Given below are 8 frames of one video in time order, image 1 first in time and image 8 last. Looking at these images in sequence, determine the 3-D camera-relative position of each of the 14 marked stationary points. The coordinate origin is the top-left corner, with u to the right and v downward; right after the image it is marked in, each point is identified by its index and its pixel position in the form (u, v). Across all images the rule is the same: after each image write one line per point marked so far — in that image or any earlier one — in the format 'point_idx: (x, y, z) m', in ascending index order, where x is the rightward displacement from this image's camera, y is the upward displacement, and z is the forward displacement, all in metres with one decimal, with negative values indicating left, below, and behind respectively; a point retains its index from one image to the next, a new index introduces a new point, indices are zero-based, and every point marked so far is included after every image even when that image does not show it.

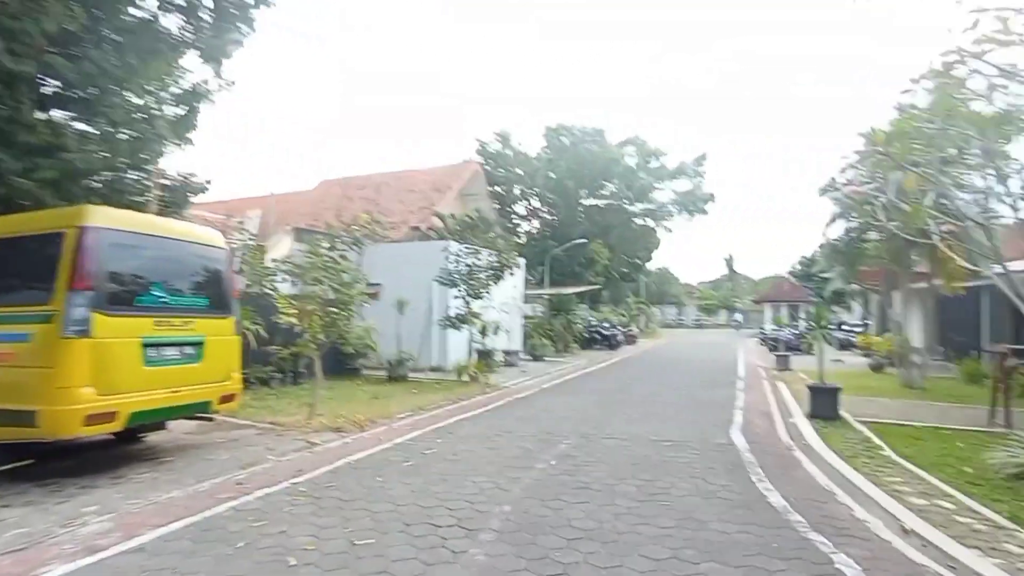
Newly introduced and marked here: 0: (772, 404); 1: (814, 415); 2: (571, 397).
0: (+5.1, -2.5, +10.6) m
1: (+5.9, -2.5, +9.6) m
2: (+1.3, -2.5, +12.1) m
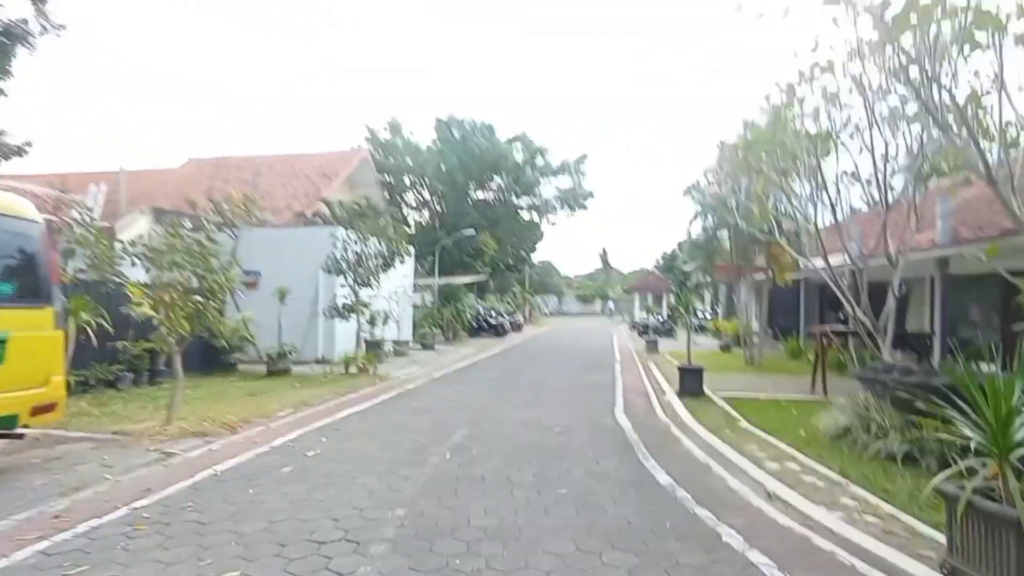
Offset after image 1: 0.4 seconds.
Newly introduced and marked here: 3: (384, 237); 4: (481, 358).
0: (+2.9, -2.3, +11.8) m
1: (+3.9, -2.3, +11.0) m
2: (-1.1, -2.3, +12.3) m
3: (-3.3, +1.3, +13.8) m
4: (-0.9, -2.5, +19.0) m
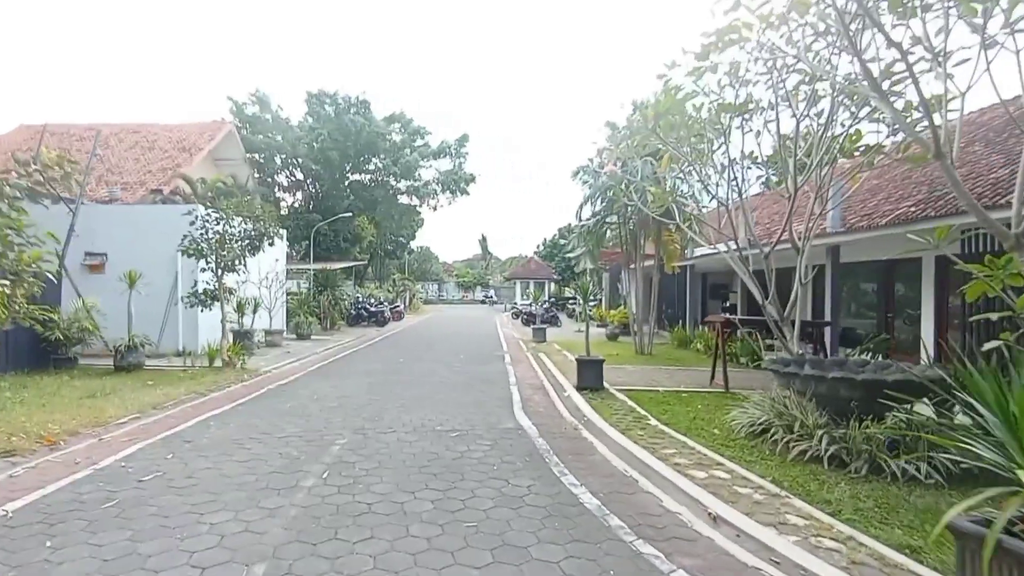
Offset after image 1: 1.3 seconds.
0: (+0.4, -2.1, +12.2) m
1: (+1.5, -2.1, +11.7) m
2: (-3.6, -2.0, +11.8) m
3: (-6.1, +1.7, +12.6) m
4: (-5.0, -2.1, +18.4) m
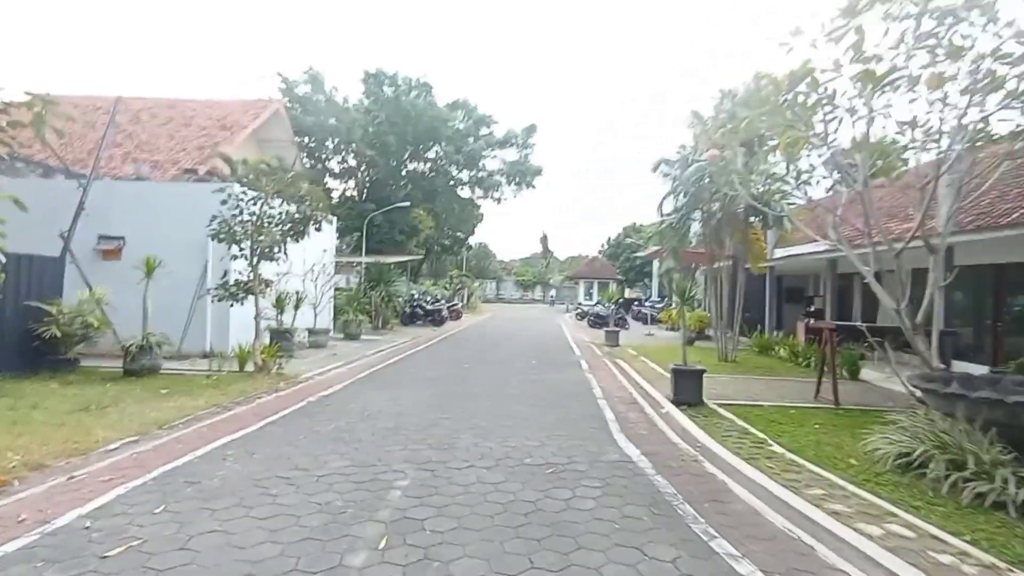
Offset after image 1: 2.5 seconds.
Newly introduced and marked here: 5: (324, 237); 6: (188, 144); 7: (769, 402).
0: (+1.9, -2.0, +10.3) m
1: (+3.0, -2.0, +9.7) m
2: (-2.2, -1.9, +10.3) m
3: (-4.5, +1.8, +11.3) m
4: (-3.0, -2.0, +16.9) m
5: (-6.4, +1.8, +18.3) m
6: (-9.3, +4.1, +15.7) m
7: (+4.9, -2.2, +10.5) m
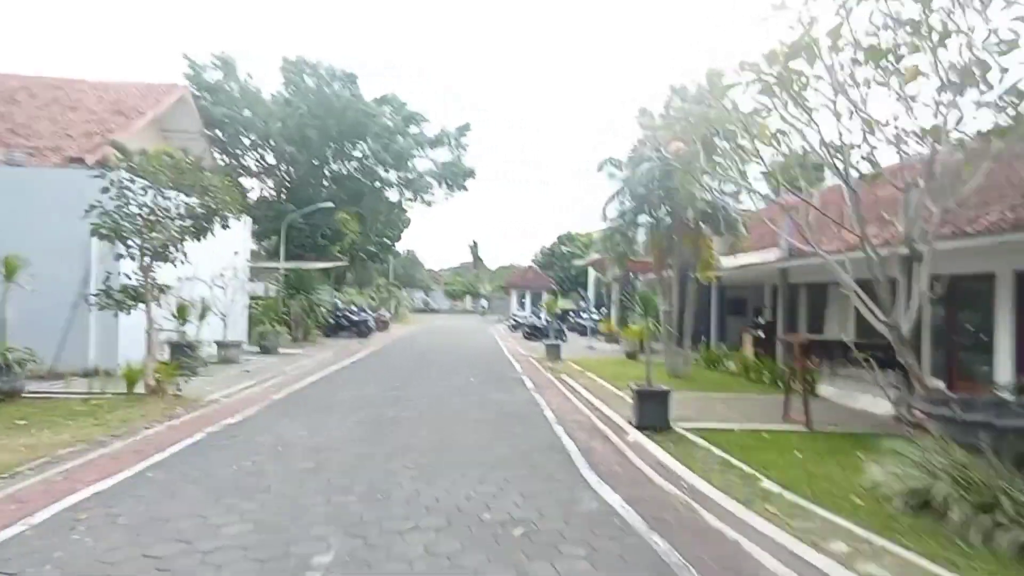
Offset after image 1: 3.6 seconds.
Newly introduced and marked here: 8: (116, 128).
0: (+1.0, -2.2, +9.2) m
1: (+2.1, -2.2, +8.7) m
2: (-3.0, -2.0, +8.7) m
3: (-5.4, +1.7, +9.5) m
4: (-4.7, -2.2, +15.2) m
5: (-8.2, +1.5, +16.3) m
6: (-10.7, +3.9, +13.4) m
7: (+4.0, -2.5, +9.8) m
8: (-9.7, +4.0, +13.5) m
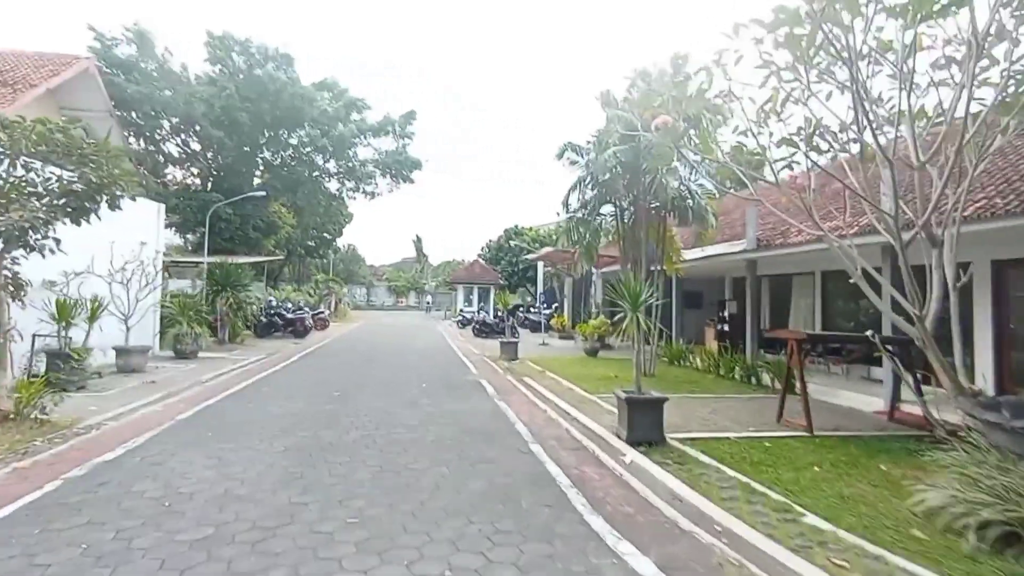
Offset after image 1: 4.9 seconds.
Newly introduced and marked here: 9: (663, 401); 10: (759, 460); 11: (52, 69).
0: (+0.5, -2.0, +7.8) m
1: (+1.7, -2.0, +7.4) m
2: (-3.4, -1.9, +6.8) m
3: (-5.9, +1.7, +7.3) m
4: (-5.7, -2.1, +13.1) m
5: (-9.4, +1.6, +13.8) m
6: (-11.6, +4.0, +10.7) m
7: (+3.4, -2.3, +8.6) m
8: (-10.6, +4.0, +10.9) m
9: (+2.1, -1.5, +7.6) m
10: (+3.3, -2.3, +7.4) m
11: (-11.5, +5.7, +13.4) m
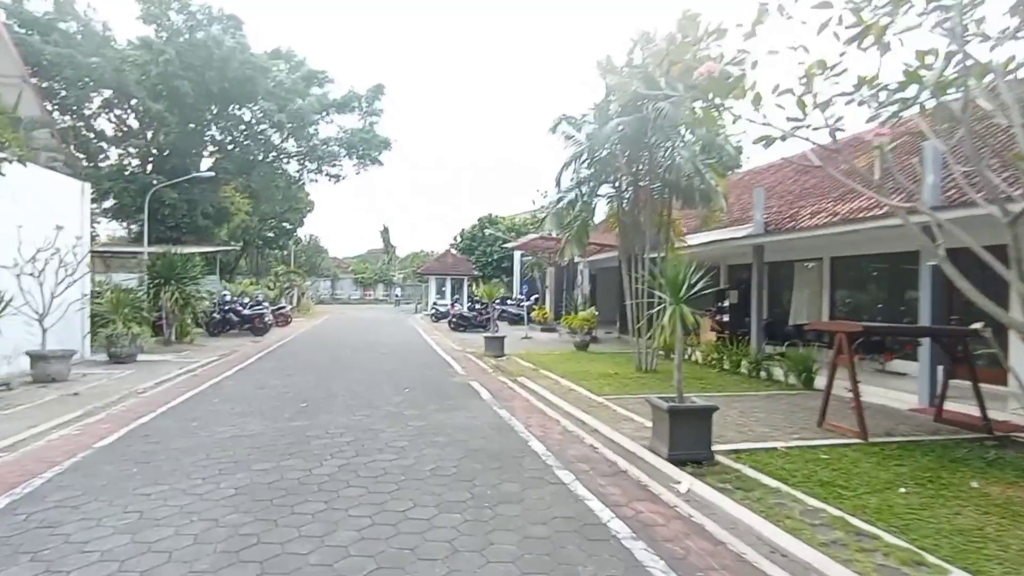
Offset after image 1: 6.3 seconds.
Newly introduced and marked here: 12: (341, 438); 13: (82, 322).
0: (+0.7, -1.9, +6.3) m
1: (+1.9, -1.9, +6.0) m
2: (-3.2, -1.8, +5.1) m
3: (-5.7, +1.8, +5.4) m
4: (-5.9, -1.9, +11.3) m
5: (-9.6, +1.8, +11.6) m
6: (-11.7, +4.1, +8.4) m
7: (+3.6, -2.1, +7.3) m
8: (-10.7, +4.1, +8.6) m
9: (+2.2, -1.4, +6.2) m
10: (+3.5, -2.1, +6.1) m
11: (-11.8, +5.8, +11.1) m
12: (-2.1, -1.8, +6.9) m
13: (-10.3, -0.8, +13.2) m
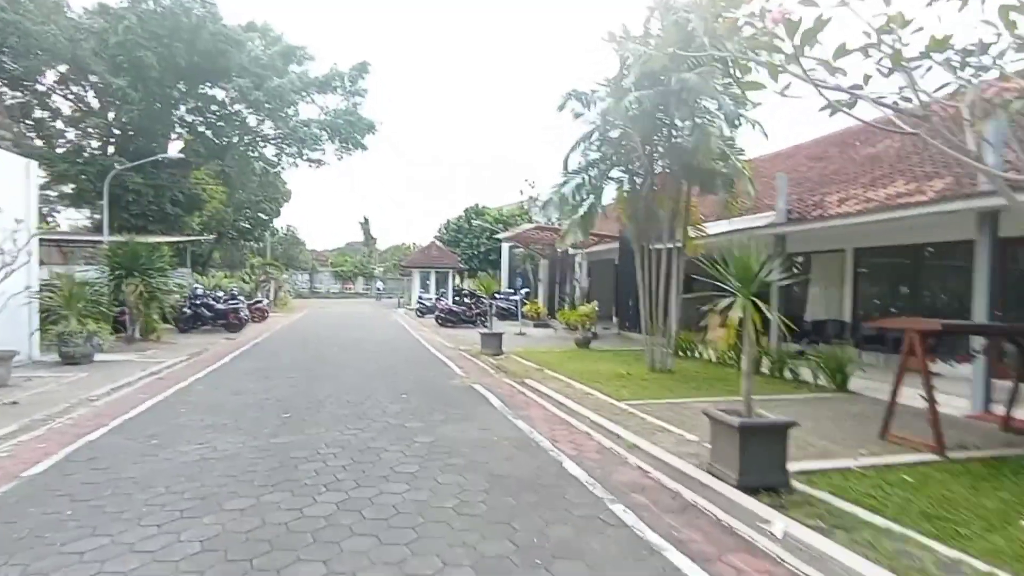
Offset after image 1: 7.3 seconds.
0: (+1.0, -1.8, +5.2) m
1: (+2.3, -1.8, +5.0) m
2: (-2.8, -1.7, +3.9) m
3: (-5.4, +1.9, +4.0) m
4: (-5.7, -1.8, +9.9) m
5: (-9.4, +1.9, +10.1) m
6: (-11.4, +4.2, +6.7) m
7: (+3.9, -2.0, +6.3) m
8: (-10.4, +4.3, +7.0) m
9: (+2.6, -1.3, +5.2) m
10: (+3.9, -2.0, +5.1) m
11: (-11.6, +5.9, +9.4) m
12: (-1.8, -1.8, +5.7) m
13: (-10.2, -0.6, +11.6) m
